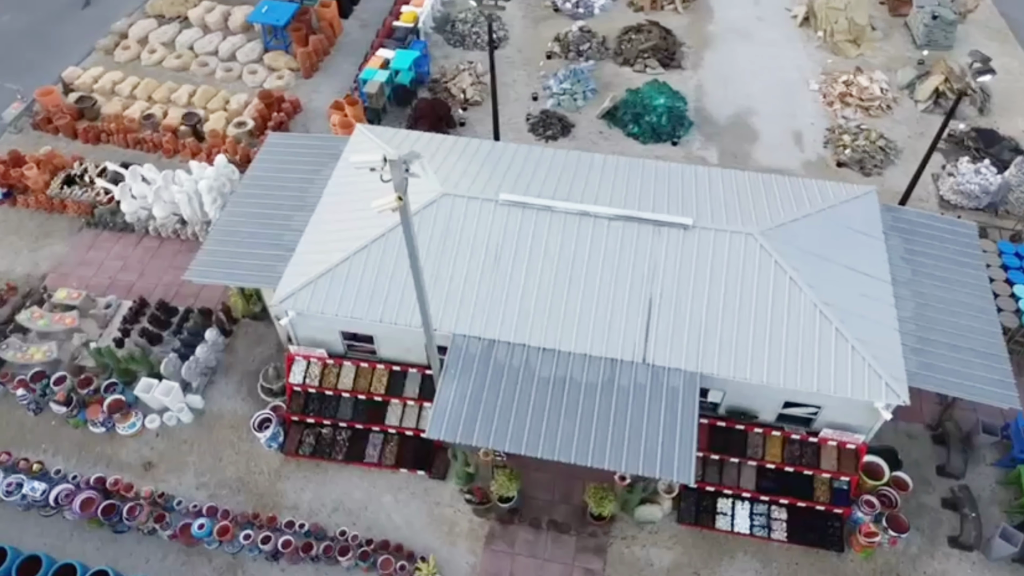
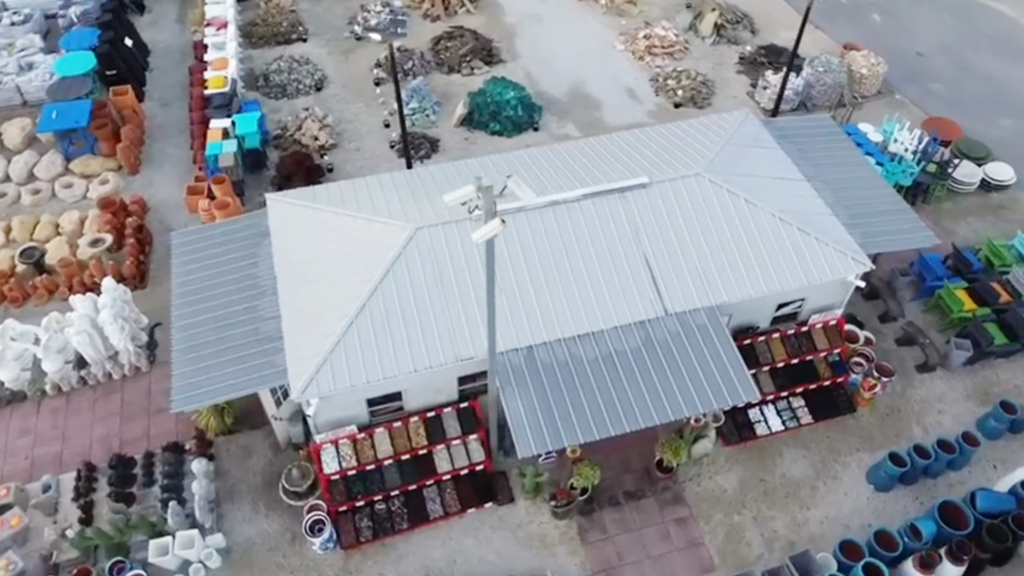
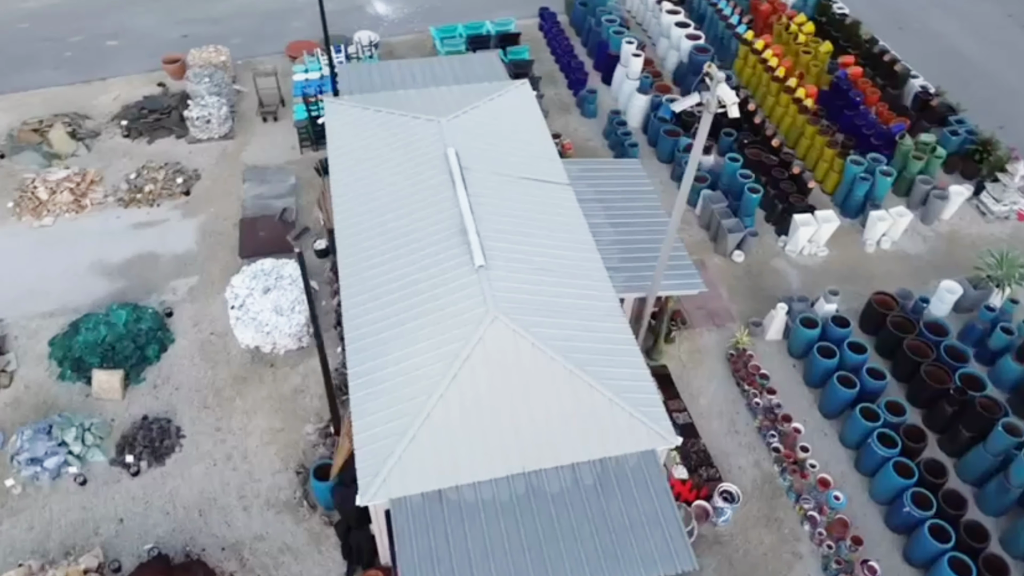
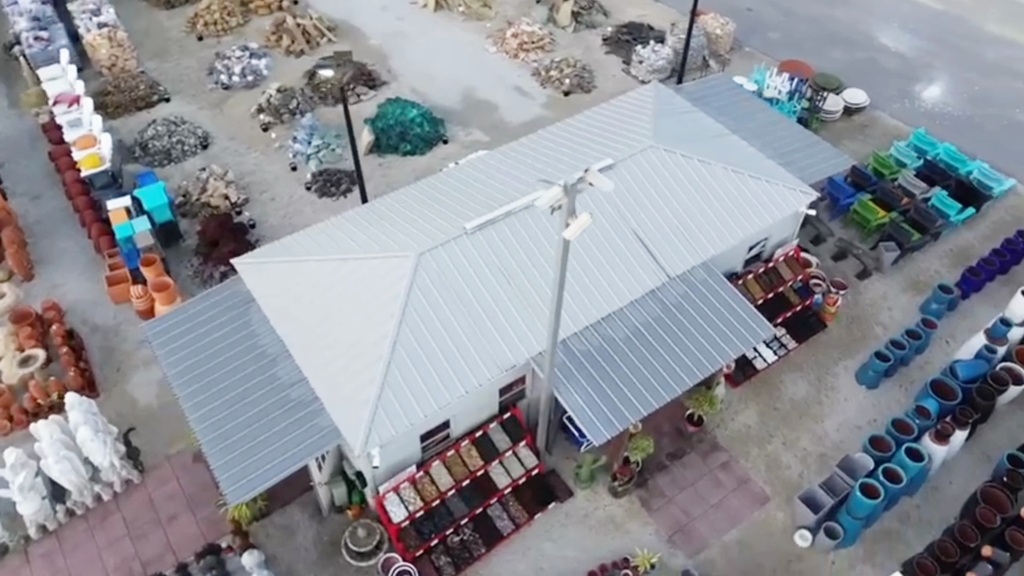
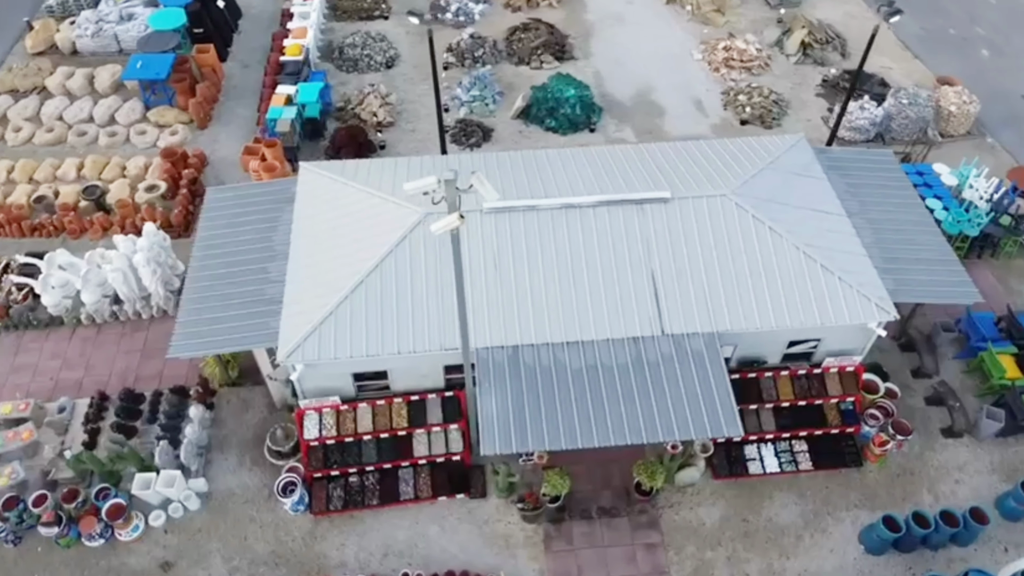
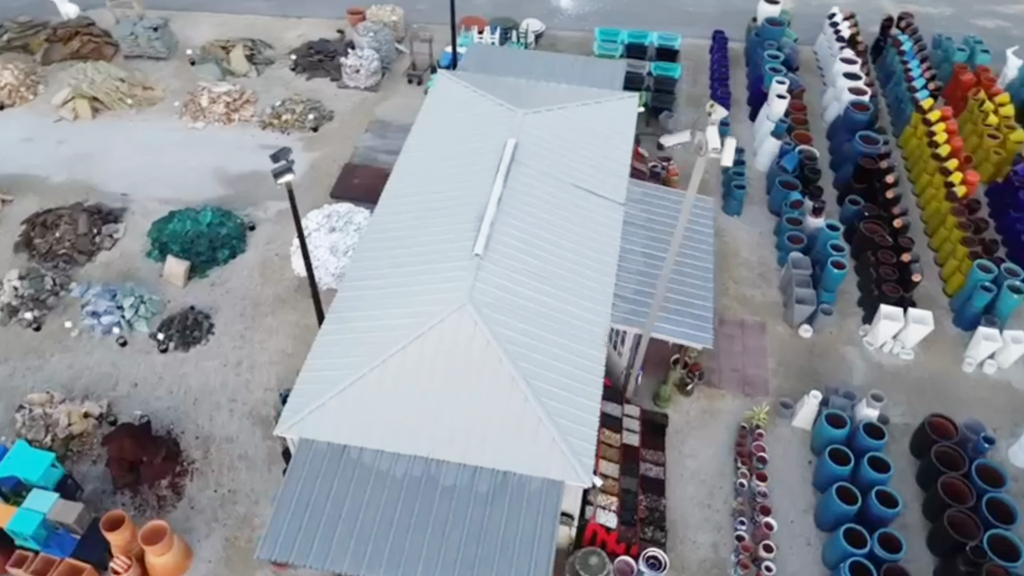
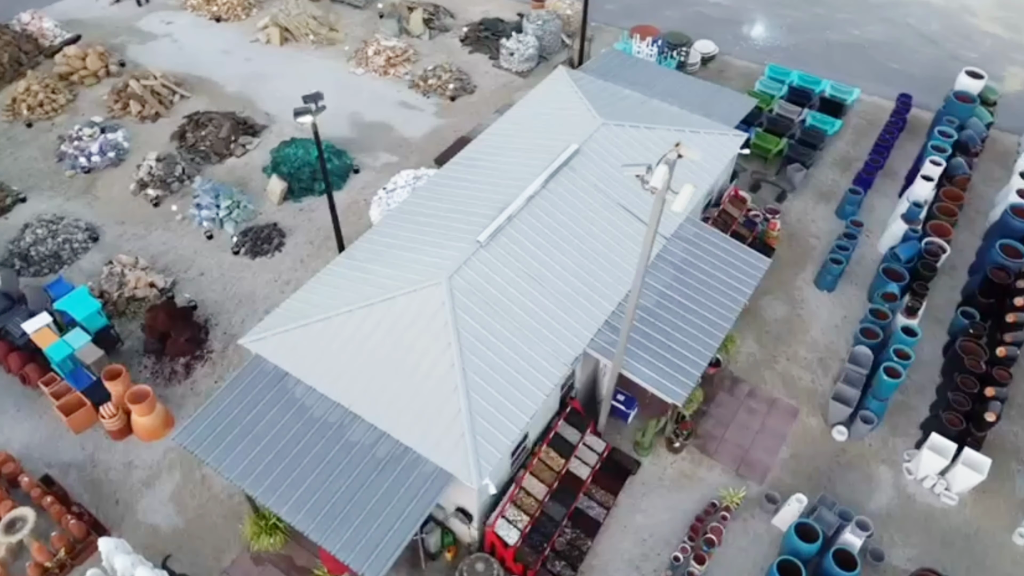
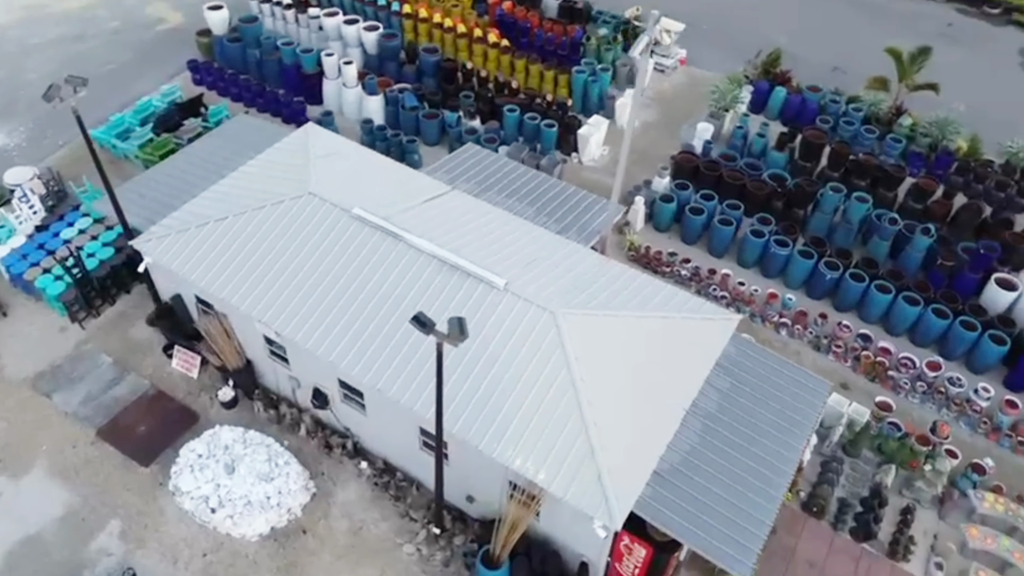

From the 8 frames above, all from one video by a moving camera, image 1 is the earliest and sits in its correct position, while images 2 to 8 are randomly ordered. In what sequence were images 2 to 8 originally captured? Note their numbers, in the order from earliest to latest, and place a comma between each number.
5, 2, 4, 7, 6, 3, 8
